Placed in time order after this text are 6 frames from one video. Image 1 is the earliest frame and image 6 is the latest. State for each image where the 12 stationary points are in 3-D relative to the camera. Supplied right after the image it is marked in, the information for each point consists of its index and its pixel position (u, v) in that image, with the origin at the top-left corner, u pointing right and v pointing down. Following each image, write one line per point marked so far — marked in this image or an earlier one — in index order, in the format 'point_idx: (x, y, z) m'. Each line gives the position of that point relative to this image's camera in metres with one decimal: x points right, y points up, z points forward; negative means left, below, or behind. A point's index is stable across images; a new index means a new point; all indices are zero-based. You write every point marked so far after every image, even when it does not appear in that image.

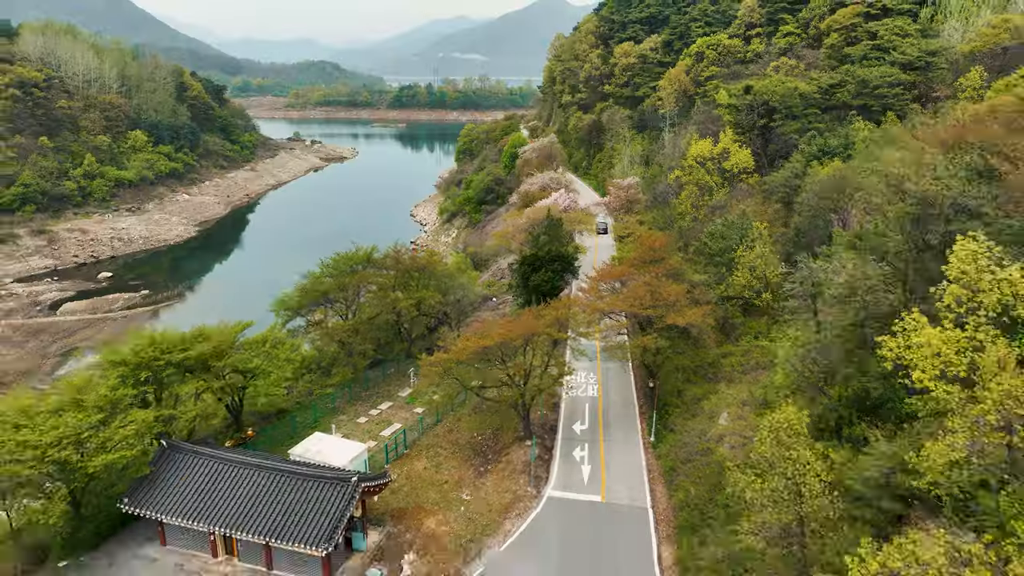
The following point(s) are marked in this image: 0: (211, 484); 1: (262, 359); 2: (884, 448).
0: (-6.3, -4.1, +14.7) m
1: (-6.8, -2.0, +19.4) m
2: (+5.7, -2.4, +10.7) m
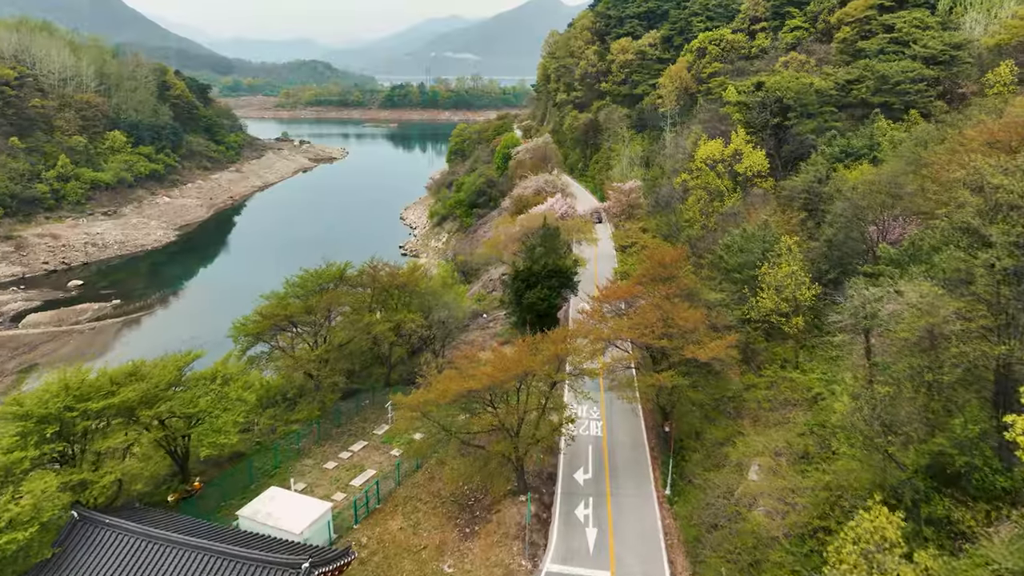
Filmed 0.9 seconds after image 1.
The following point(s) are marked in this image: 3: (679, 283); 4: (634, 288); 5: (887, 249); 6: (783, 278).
0: (-6.5, -4.7, +11.8) m
1: (-7.1, -2.6, +16.5) m
2: (+5.5, -3.1, +8.0) m
3: (+4.6, +0.1, +19.3) m
4: (+3.4, 0.0, +19.3) m
5: (+8.8, +0.9, +16.5) m
6: (+7.2, +0.2, +18.4) m
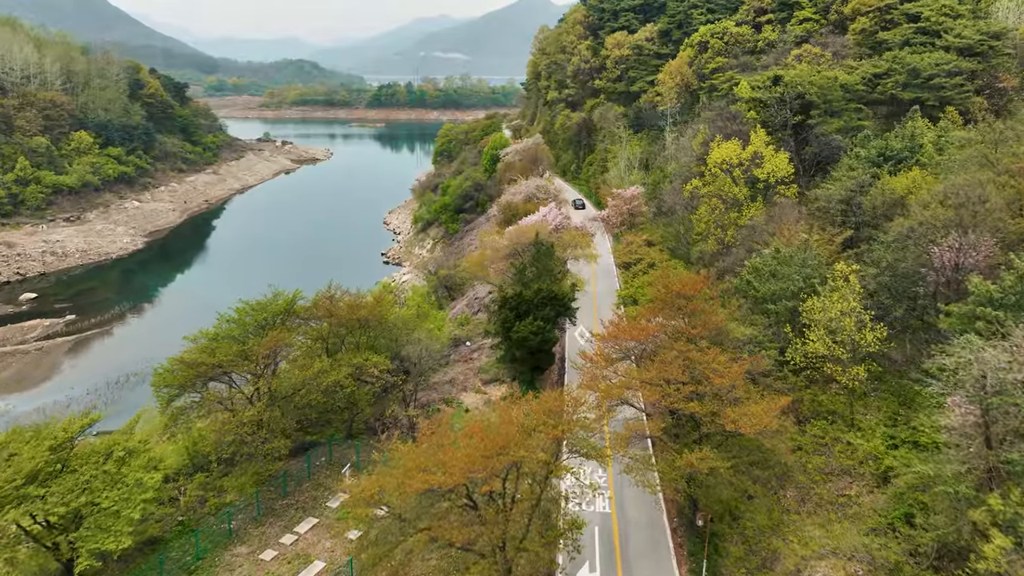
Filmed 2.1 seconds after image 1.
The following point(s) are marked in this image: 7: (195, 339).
0: (-6.7, -5.6, +7.9) m
1: (-7.3, -3.5, +12.6) m
2: (+5.4, -3.9, +4.2) m
3: (+4.3, -0.7, +15.6) m
4: (+3.0, -0.9, +15.6) m
5: (+8.5, +0.1, +12.8) m
6: (+6.9, -0.6, +14.7) m
7: (-7.5, -1.2, +16.8) m
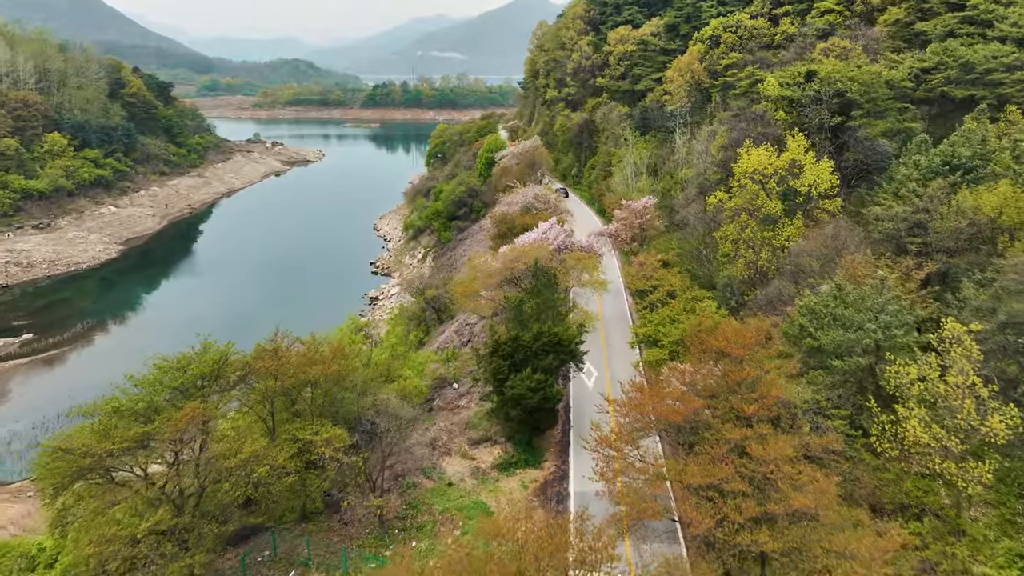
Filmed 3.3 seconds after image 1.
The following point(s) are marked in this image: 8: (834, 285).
0: (-6.8, -6.6, +4.1) m
1: (-7.5, -4.5, +8.7) m
2: (+5.3, -4.9, +0.4) m
3: (+4.2, -1.7, +11.8) m
4: (+2.9, -1.9, +11.7) m
5: (+8.4, -0.9, +8.9) m
6: (+6.7, -1.6, +10.9) m
7: (-7.7, -2.2, +12.9) m
8: (+6.8, +0.1, +15.0) m
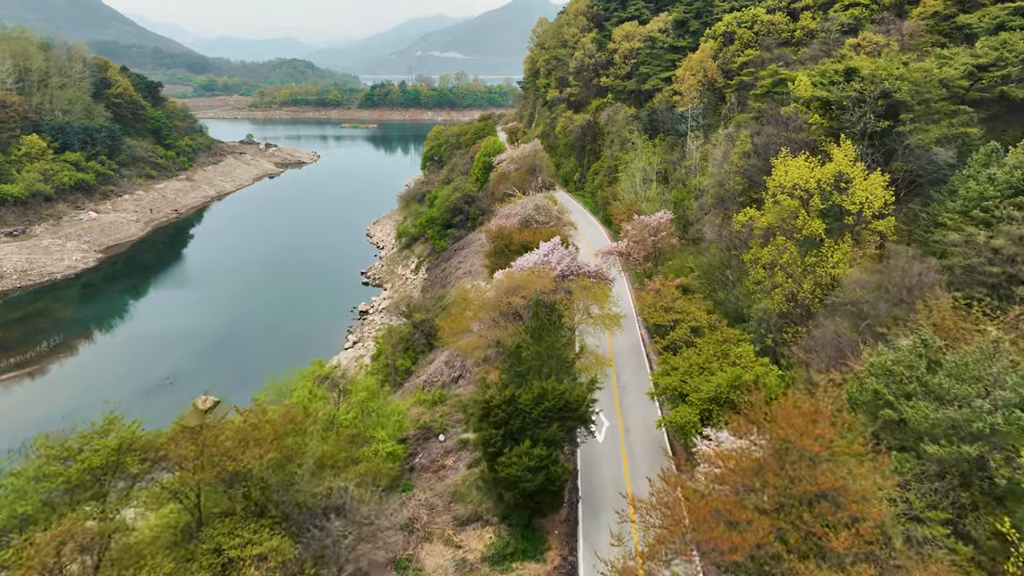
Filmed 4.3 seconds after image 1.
0: (-6.9, -7.5, +0.8) m
1: (-7.6, -5.5, +5.5) m
2: (+5.2, -5.8, -2.9) m
3: (+4.1, -2.6, +8.5) m
4: (+2.8, -2.8, +8.5) m
5: (+8.3, -1.8, +5.7) m
6: (+6.6, -2.5, +7.6) m
7: (-7.8, -3.1, +9.7) m
8: (+6.8, -0.9, +11.8) m
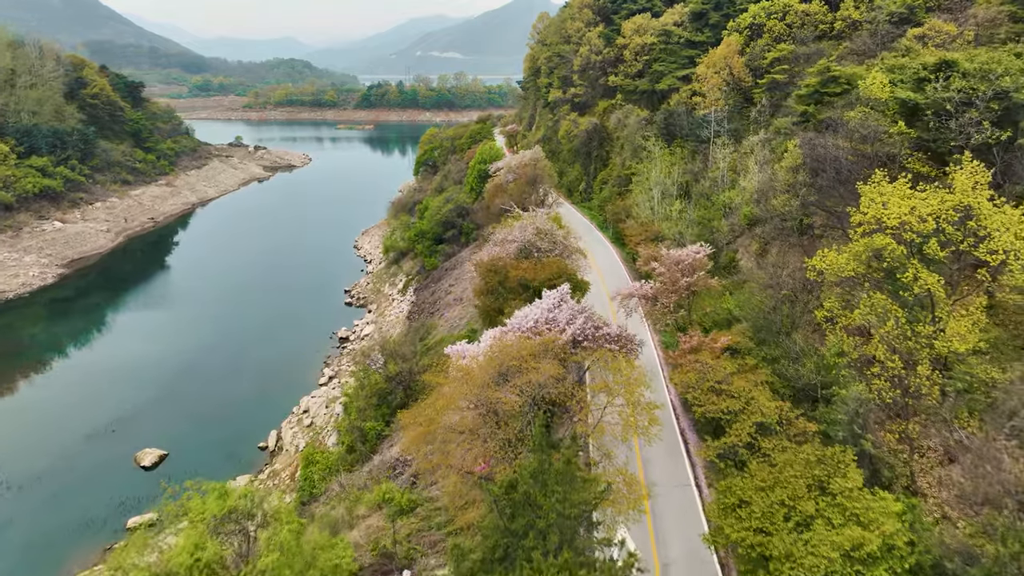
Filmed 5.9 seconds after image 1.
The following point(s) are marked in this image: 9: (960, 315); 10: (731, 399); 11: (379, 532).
0: (-7.0, -9.0, -4.4) m
1: (-7.7, -6.9, +0.2) m
2: (+5.0, -7.3, -8.1) m
3: (+3.9, -4.1, +3.2) m
4: (+2.7, -4.3, +3.2) m
5: (+8.1, -3.3, +0.4) m
6: (+6.5, -4.0, +2.4) m
7: (-7.9, -4.6, +4.4) m
8: (+6.6, -2.3, +6.5) m
9: (+8.1, -0.4, +12.8) m
10: (+4.1, -2.1, +13.9) m
11: (-2.7, -4.9, +14.5) m
